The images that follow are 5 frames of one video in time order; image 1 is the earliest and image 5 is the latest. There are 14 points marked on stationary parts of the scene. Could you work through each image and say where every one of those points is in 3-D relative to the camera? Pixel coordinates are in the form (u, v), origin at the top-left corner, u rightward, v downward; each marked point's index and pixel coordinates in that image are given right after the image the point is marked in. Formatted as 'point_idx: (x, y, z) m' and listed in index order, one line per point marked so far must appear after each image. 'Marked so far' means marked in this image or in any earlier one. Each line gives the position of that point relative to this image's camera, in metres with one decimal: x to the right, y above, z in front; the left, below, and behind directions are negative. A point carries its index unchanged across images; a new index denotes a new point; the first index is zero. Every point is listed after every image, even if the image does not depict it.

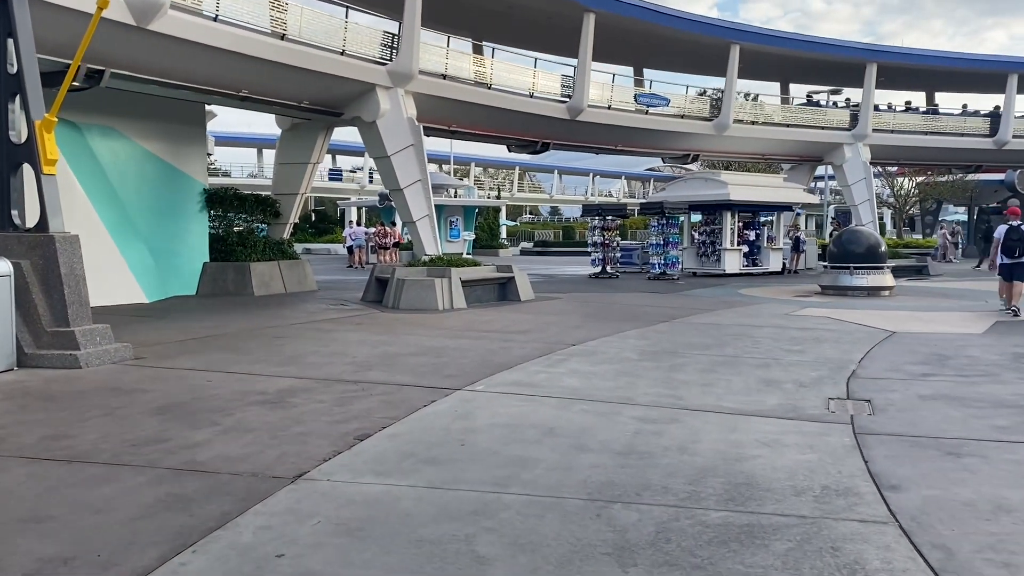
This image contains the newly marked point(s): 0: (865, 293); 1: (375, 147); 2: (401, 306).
0: (+7.7, -0.1, +18.9) m
1: (-3.0, +3.0, +18.3) m
2: (-2.0, -0.4, +15.2) m
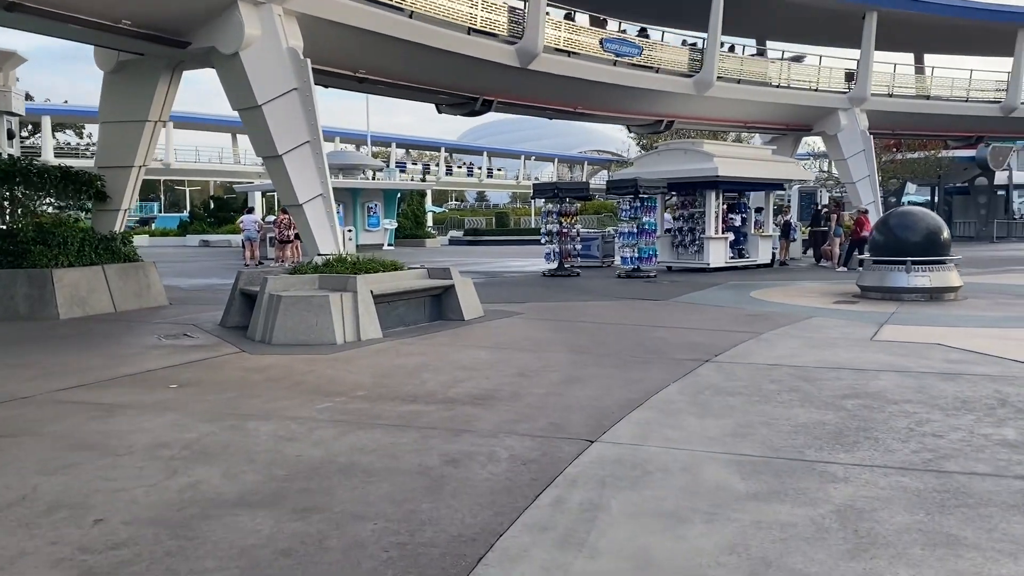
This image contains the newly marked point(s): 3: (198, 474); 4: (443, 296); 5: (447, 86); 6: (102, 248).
0: (+6.7, -0.1, +14.0) m
1: (-4.0, +2.8, +12.5) m
2: (-2.6, -0.6, +9.6) m
3: (-1.8, -1.0, +4.8) m
4: (-1.0, -0.1, +11.8) m
5: (-1.4, +4.3, +18.3) m
6: (-6.1, +0.6, +12.9) m
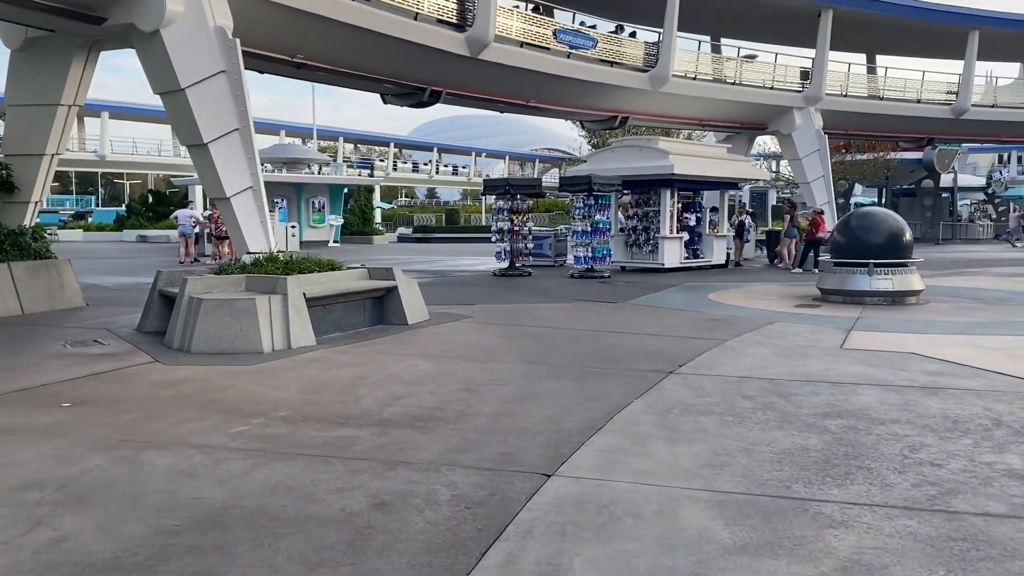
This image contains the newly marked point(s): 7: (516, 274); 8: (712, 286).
0: (+5.9, -0.2, +13.6) m
1: (-4.7, +2.8, +11.4) m
2: (-3.2, -0.6, +8.6) m
3: (-2.0, -1.1, +3.9) m
4: (-1.6, -0.1, +10.9) m
5: (-2.4, +4.3, +17.4) m
6: (-6.8, +0.6, +11.7) m
7: (+0.1, +0.3, +19.4) m
8: (+3.9, 0.0, +16.7) m
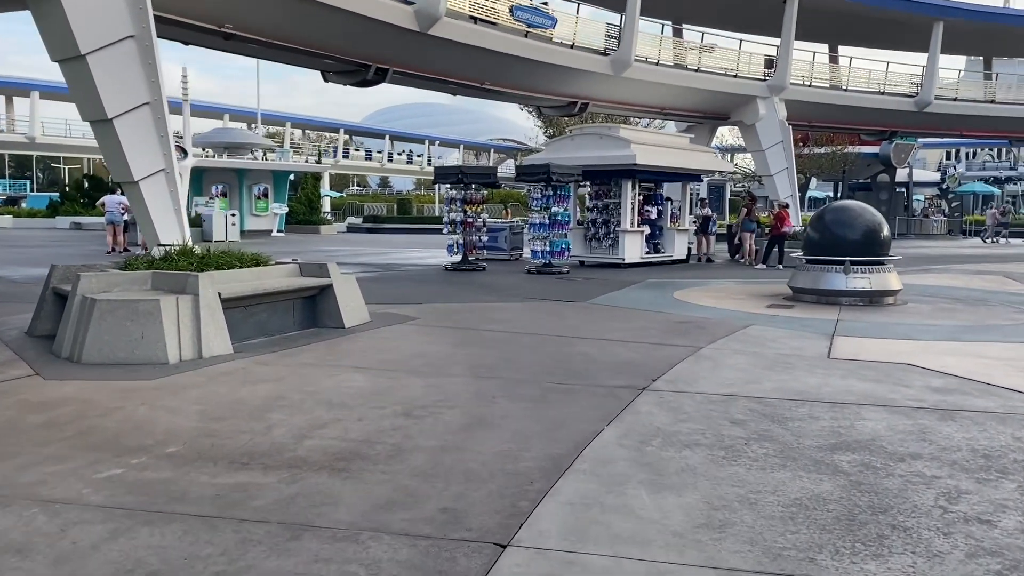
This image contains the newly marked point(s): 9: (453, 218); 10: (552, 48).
0: (+5.2, -0.2, +12.7) m
1: (-5.2, +2.9, +10.0) m
2: (-3.6, -0.6, +7.3) m
3: (-2.2, -1.1, +2.7) m
4: (-2.2, -0.1, +9.7) m
5: (-3.3, +4.4, +16.1) m
6: (-7.4, +0.7, +10.2) m
7: (-0.9, +0.4, +18.3) m
8: (+3.0, +0.1, +15.7) m
9: (-1.3, +1.5, +18.9) m
10: (+0.9, +5.3, +19.1) m
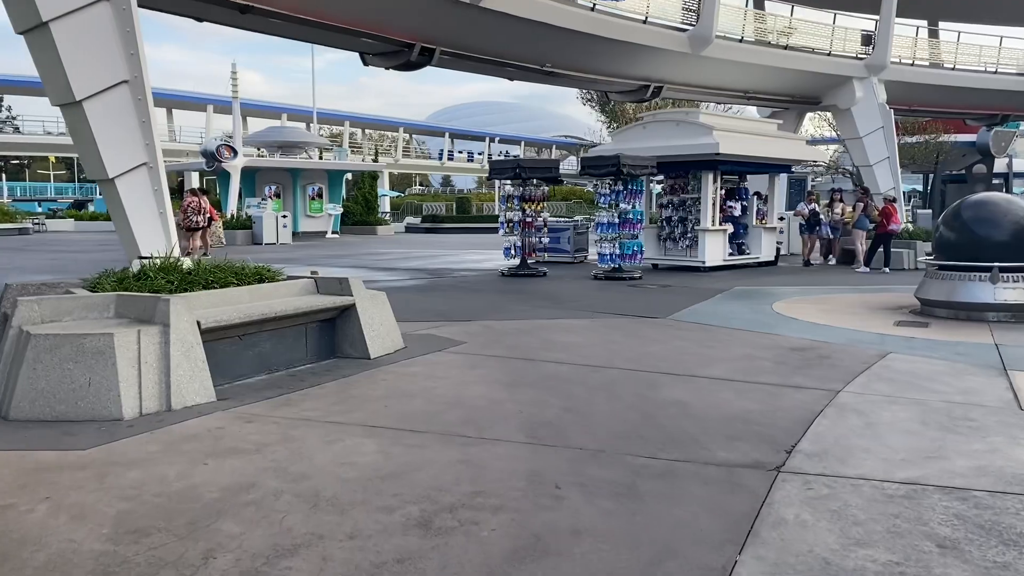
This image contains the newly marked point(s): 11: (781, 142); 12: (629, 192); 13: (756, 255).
0: (+6.0, -0.3, +10.3) m
1: (-4.6, +2.7, +8.3) m
2: (-3.2, -0.8, +5.5) m
3: (-2.1, -1.3, +0.8) m
4: (-1.6, -0.3, +7.7) m
5: (-2.2, +4.2, +14.2) m
6: (-6.8, +0.5, +8.7) m
7: (+0.3, +0.3, +16.2) m
8: (+4.0, -0.1, +13.4) m
9: (0.0, +1.4, +16.9) m
10: (+2.2, +5.1, +16.9) m
11: (+5.6, +3.1, +18.2) m
12: (+2.1, +1.8, +15.7) m
13: (+5.2, +0.7, +18.4) m
